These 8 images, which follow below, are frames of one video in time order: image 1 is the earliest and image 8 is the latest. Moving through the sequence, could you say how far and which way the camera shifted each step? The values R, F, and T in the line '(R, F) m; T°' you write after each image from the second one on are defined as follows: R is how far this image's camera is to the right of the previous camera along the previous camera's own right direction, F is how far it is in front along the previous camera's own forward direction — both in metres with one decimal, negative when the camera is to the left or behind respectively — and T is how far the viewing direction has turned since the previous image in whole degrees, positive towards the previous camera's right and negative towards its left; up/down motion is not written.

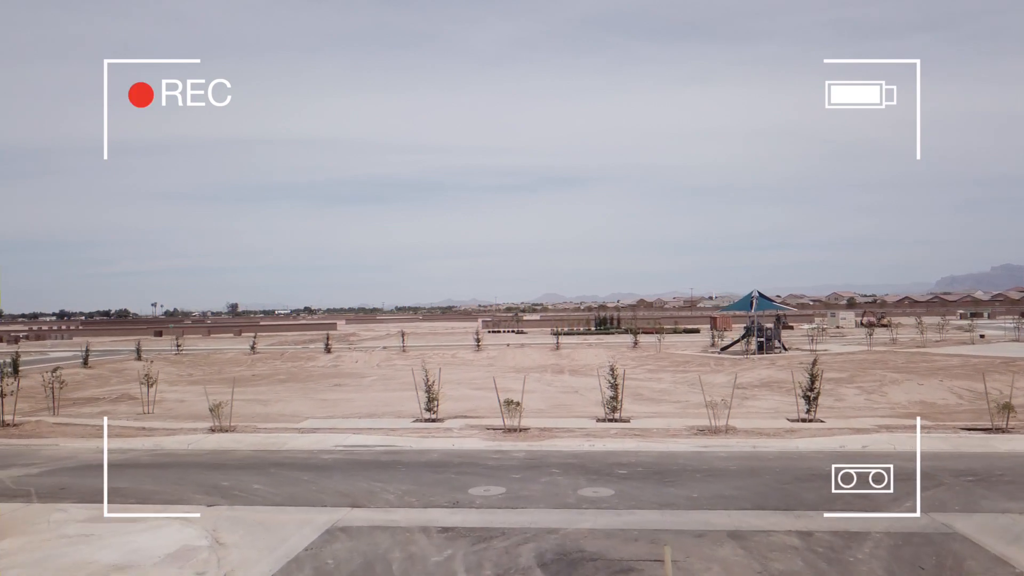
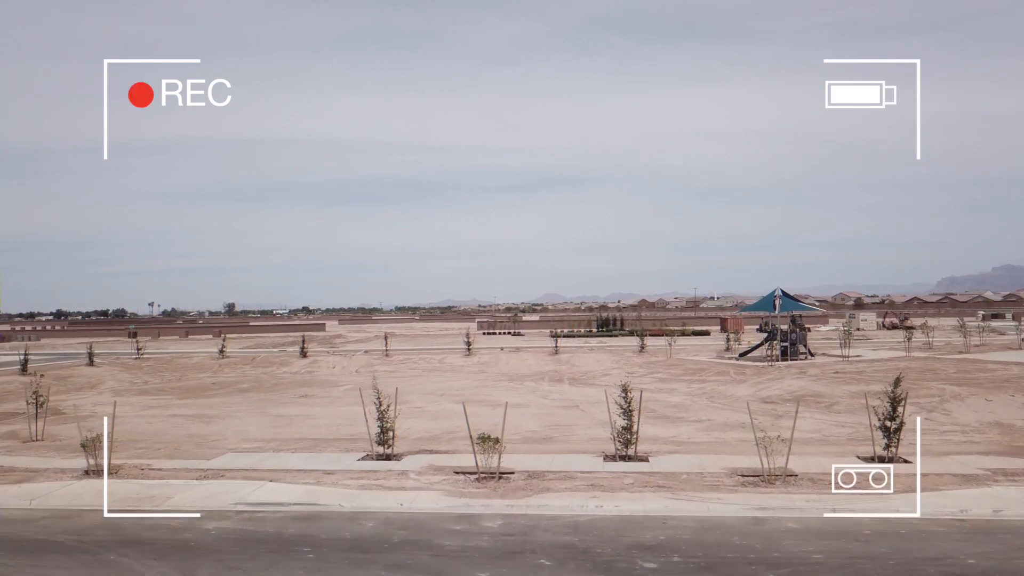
(+0.2, +2.5) m; 0°
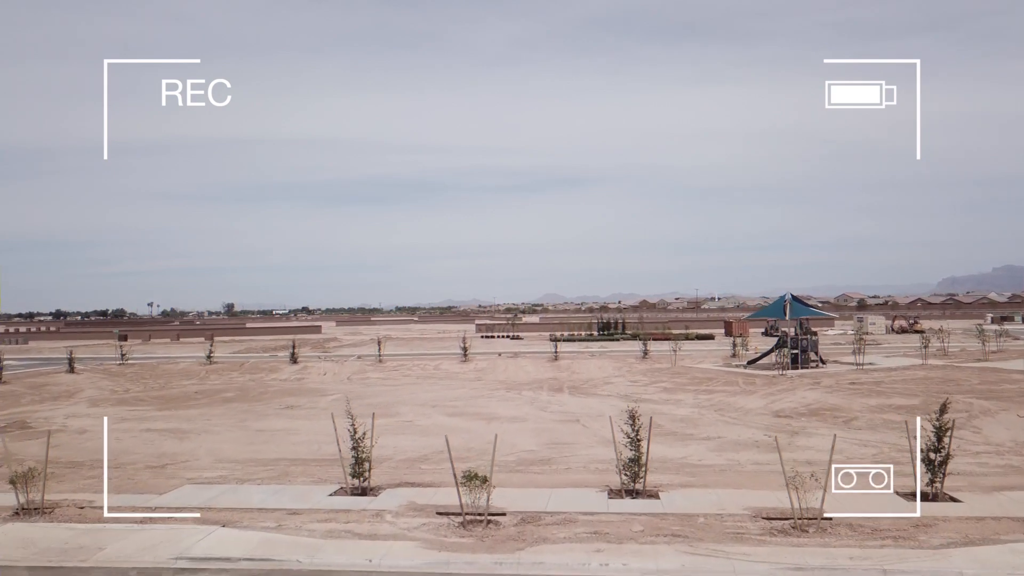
(+0.1, +0.9) m; 0°
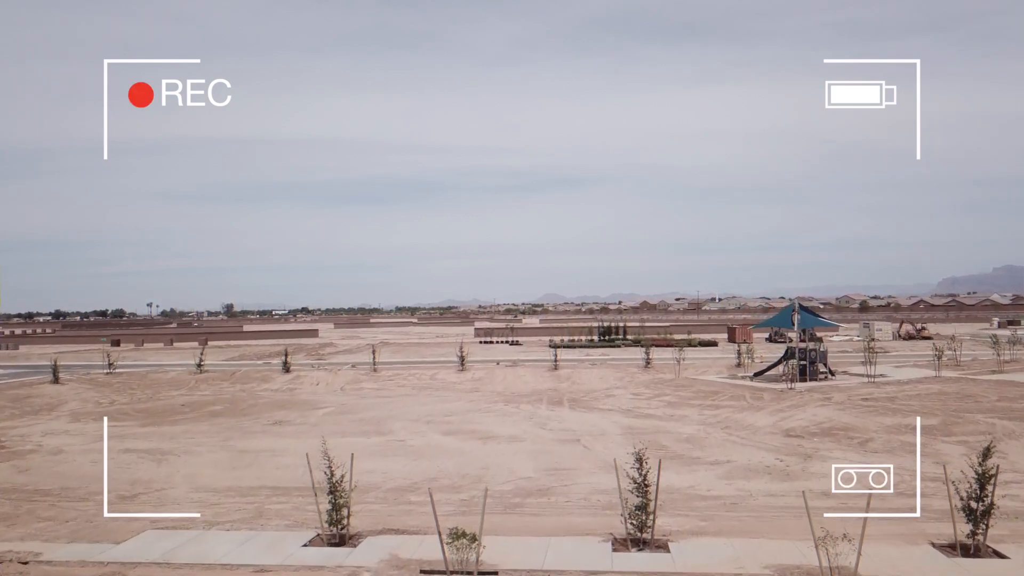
(0.0, +0.7) m; 0°
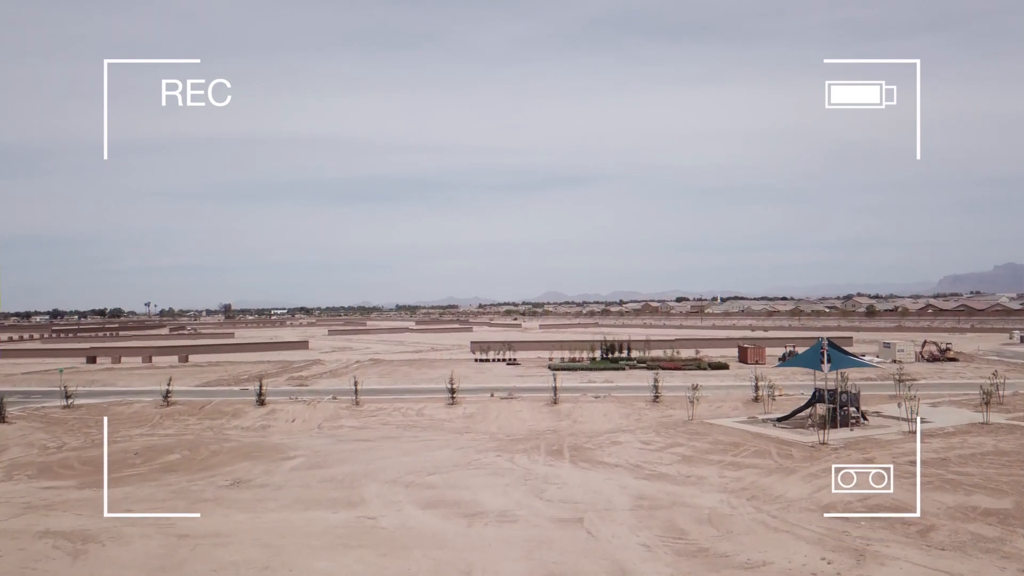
(+0.1, +2.1) m; 0°
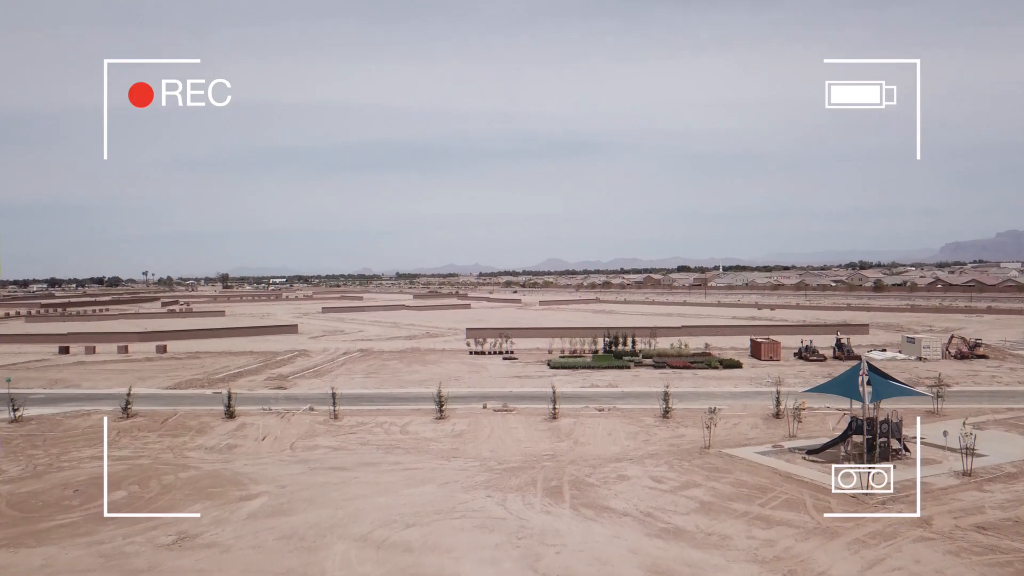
(+0.1, +2.2) m; 0°
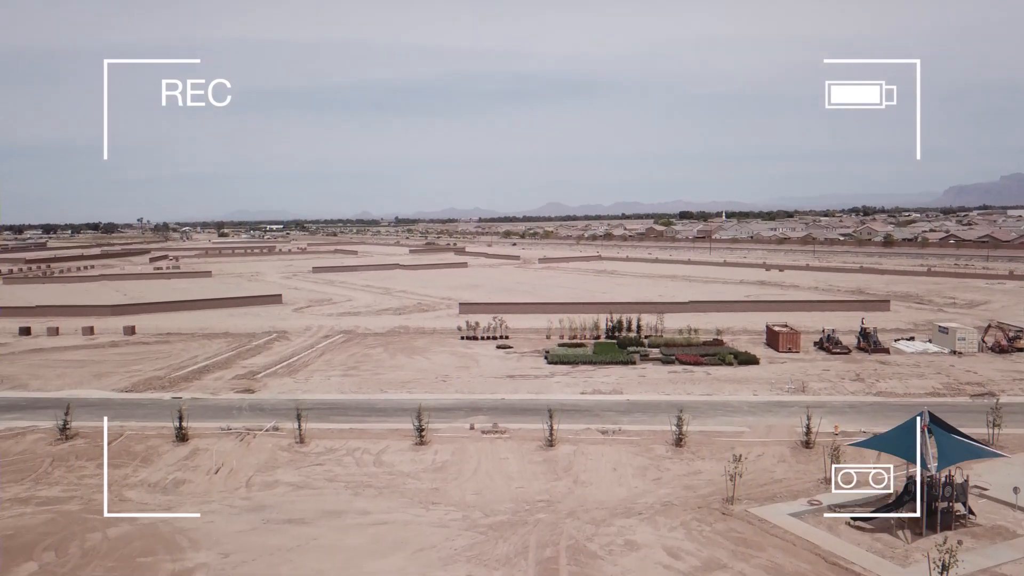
(+0.2, +2.7) m; 0°
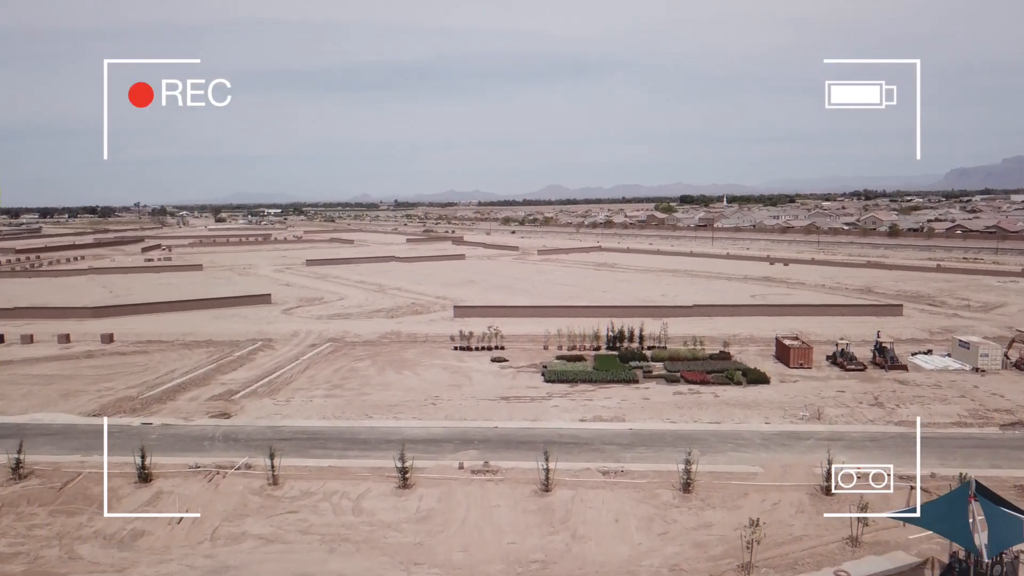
(+0.1, +1.5) m; 0°
